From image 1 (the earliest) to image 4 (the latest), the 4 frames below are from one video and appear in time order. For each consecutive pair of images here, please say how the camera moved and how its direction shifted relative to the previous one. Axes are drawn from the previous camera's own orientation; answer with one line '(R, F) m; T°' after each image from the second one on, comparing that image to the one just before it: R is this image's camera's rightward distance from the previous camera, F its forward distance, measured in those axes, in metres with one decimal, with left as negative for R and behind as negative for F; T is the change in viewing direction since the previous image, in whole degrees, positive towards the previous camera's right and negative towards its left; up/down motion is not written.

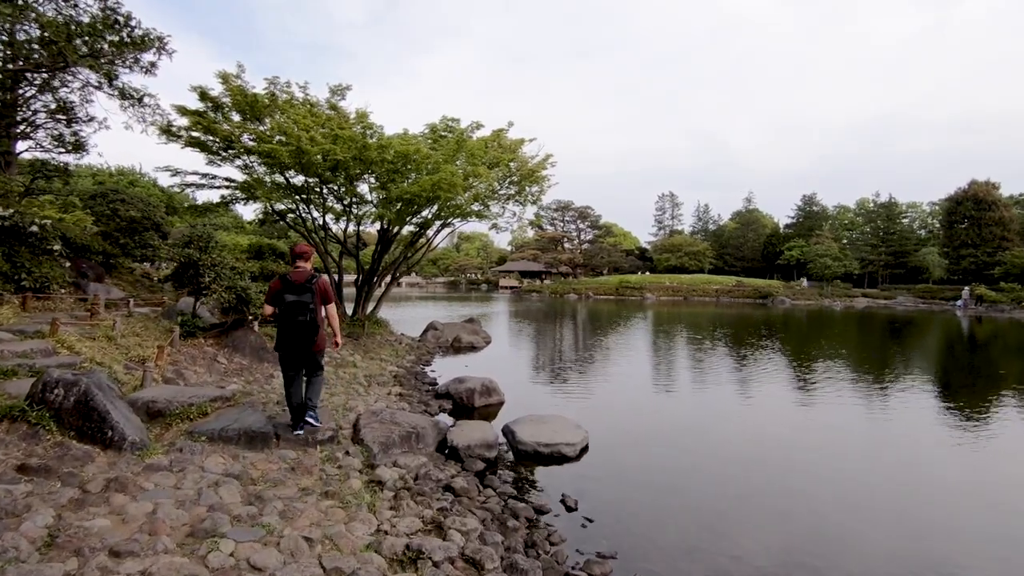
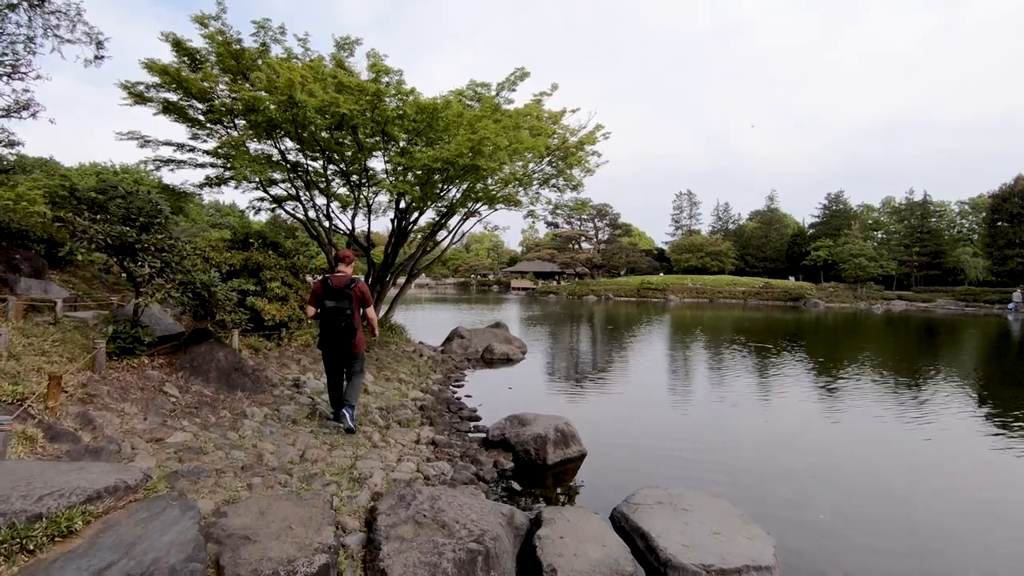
(-0.9, +2.8) m; -1°
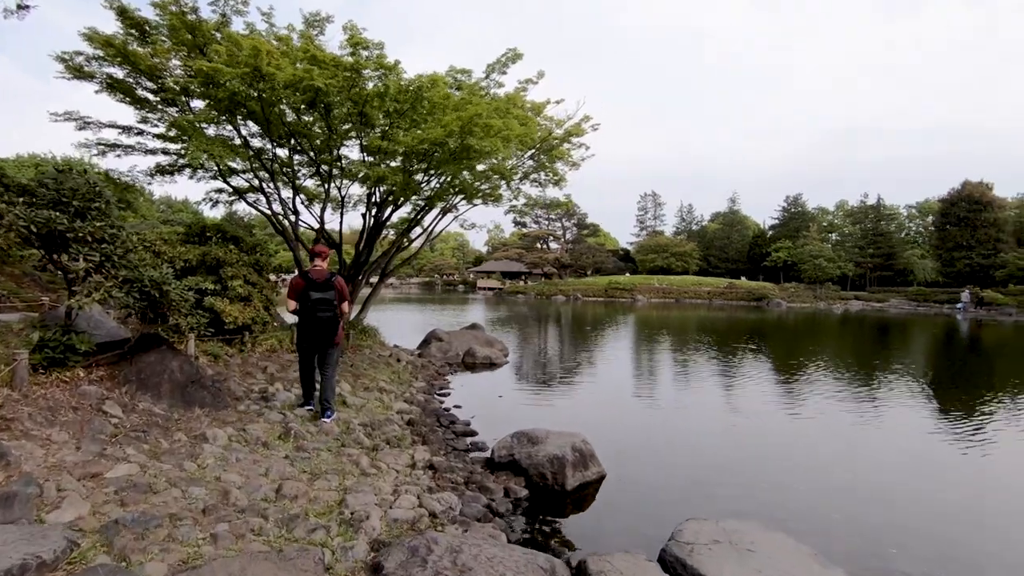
(-0.4, +0.8) m; +4°
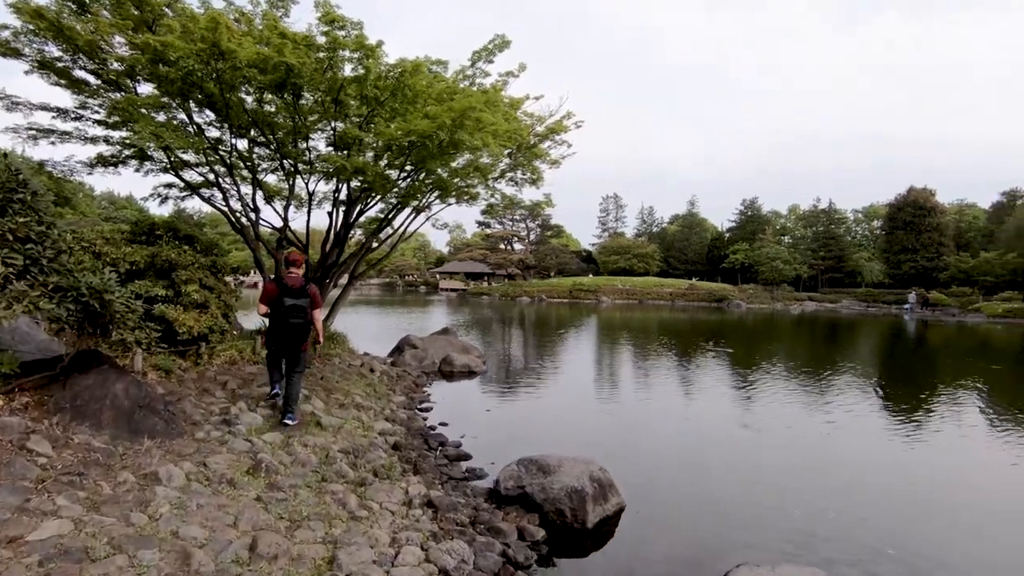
(-0.4, +0.6) m; +4°
